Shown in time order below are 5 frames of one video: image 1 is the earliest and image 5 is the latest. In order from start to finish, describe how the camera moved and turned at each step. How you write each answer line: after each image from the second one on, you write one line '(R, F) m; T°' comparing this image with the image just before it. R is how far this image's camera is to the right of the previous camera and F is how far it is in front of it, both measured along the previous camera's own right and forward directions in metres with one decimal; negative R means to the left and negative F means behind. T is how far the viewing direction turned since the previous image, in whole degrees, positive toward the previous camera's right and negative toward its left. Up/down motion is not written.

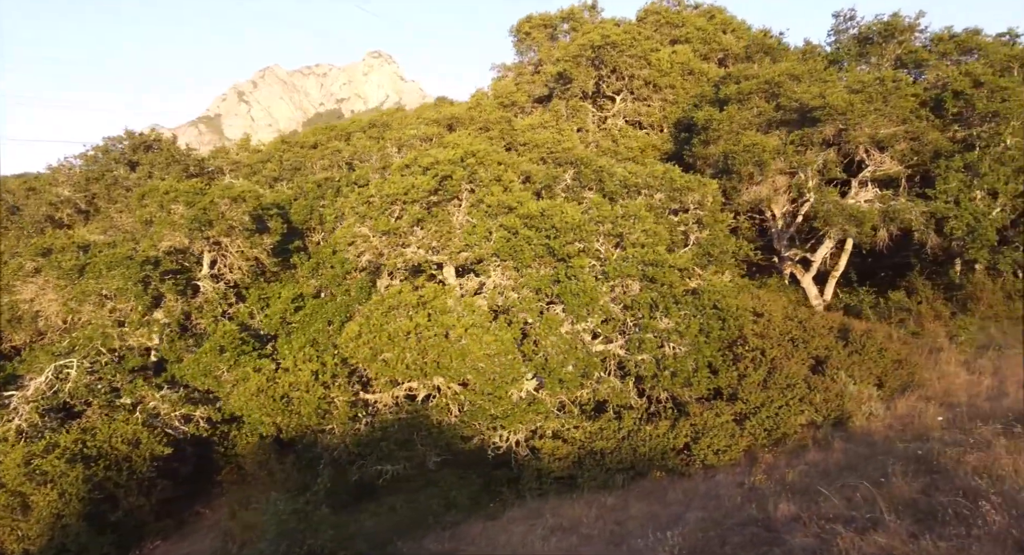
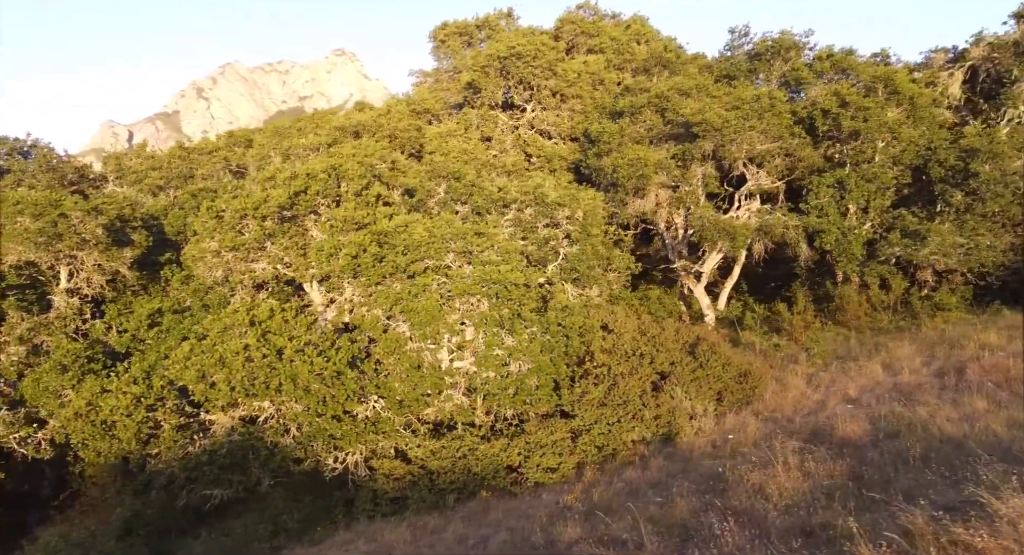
(+1.1, -0.1) m; +4°
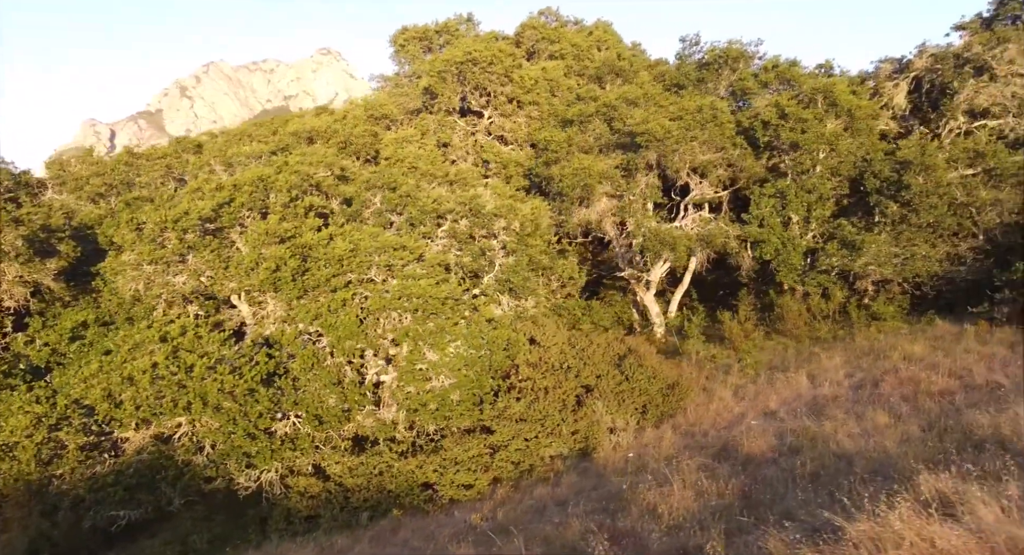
(+0.6, 0.0) m; +2°
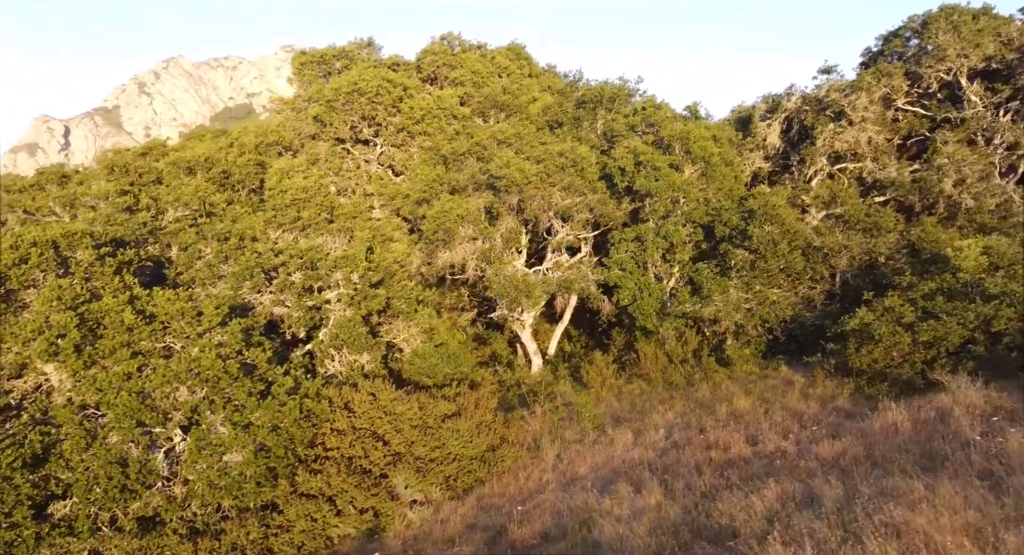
(+1.5, +0.1) m; +5°
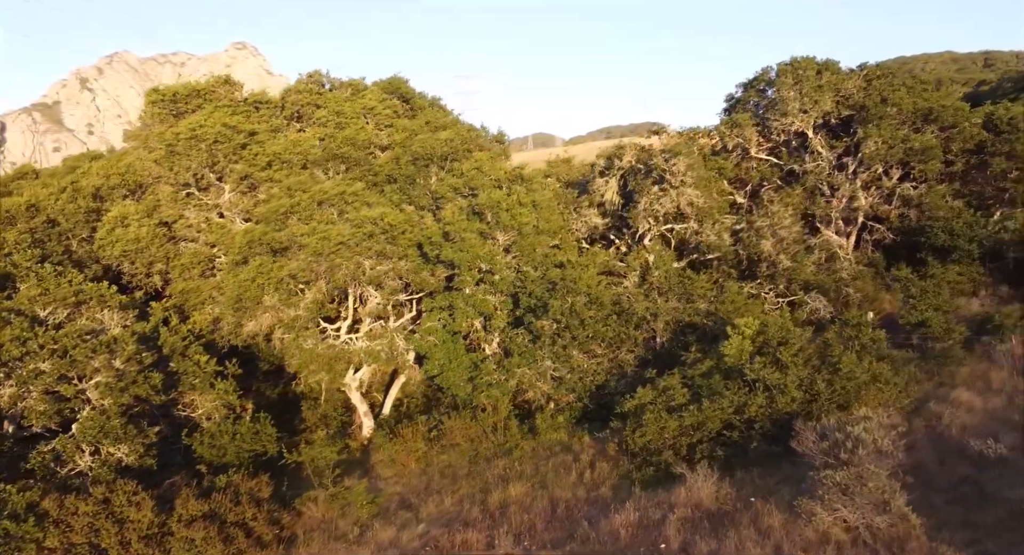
(+2.0, 0.0) m; +6°
